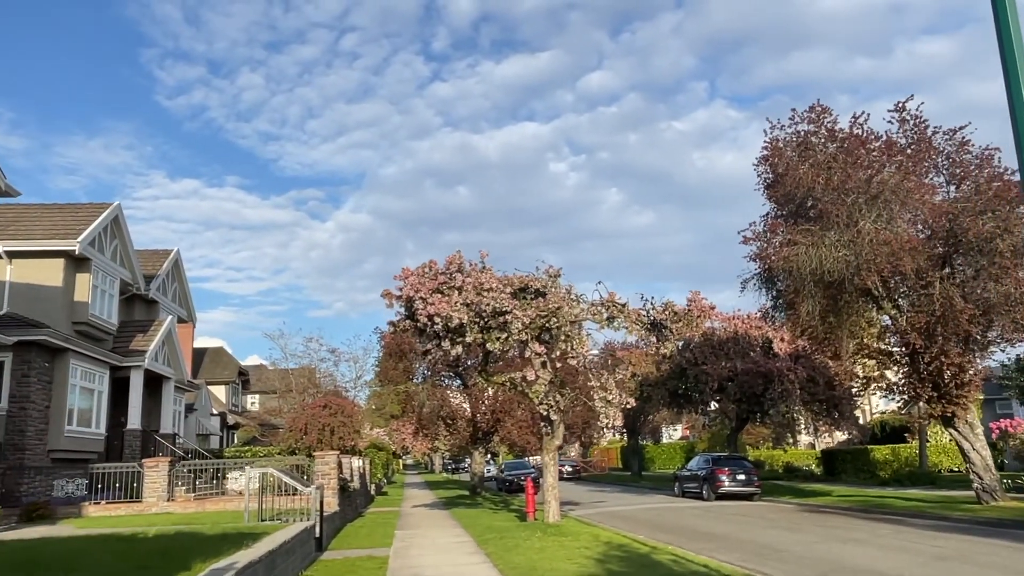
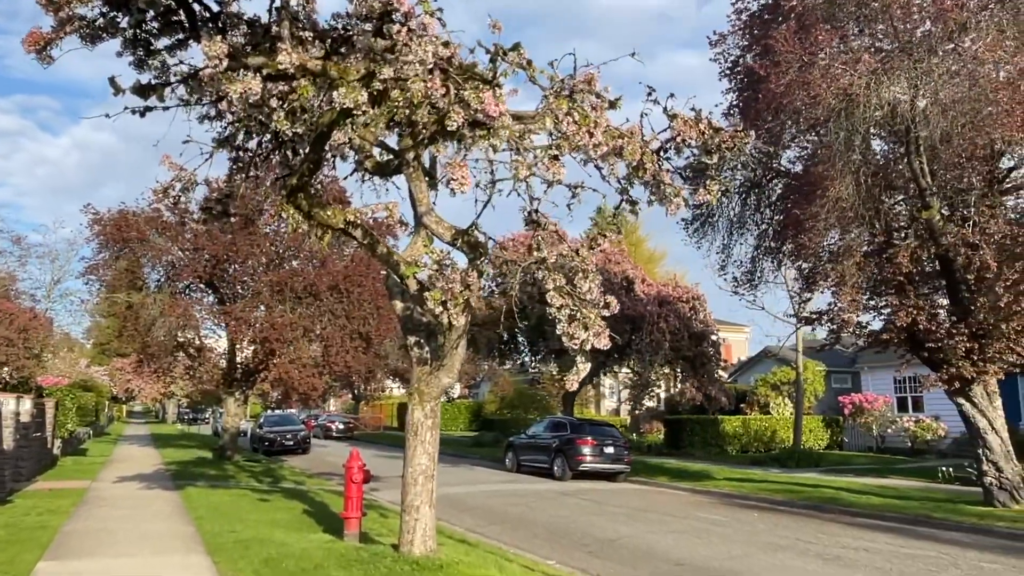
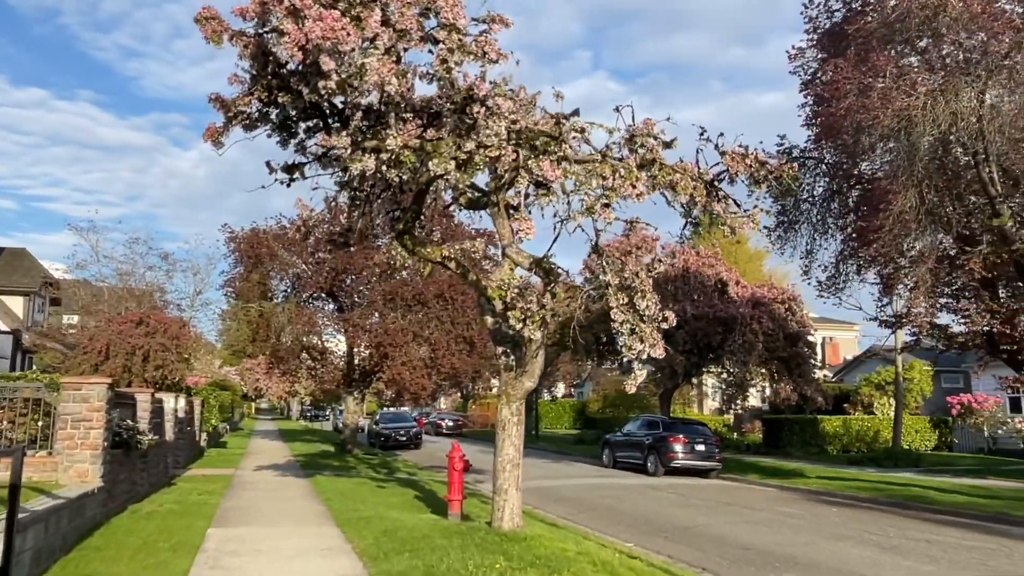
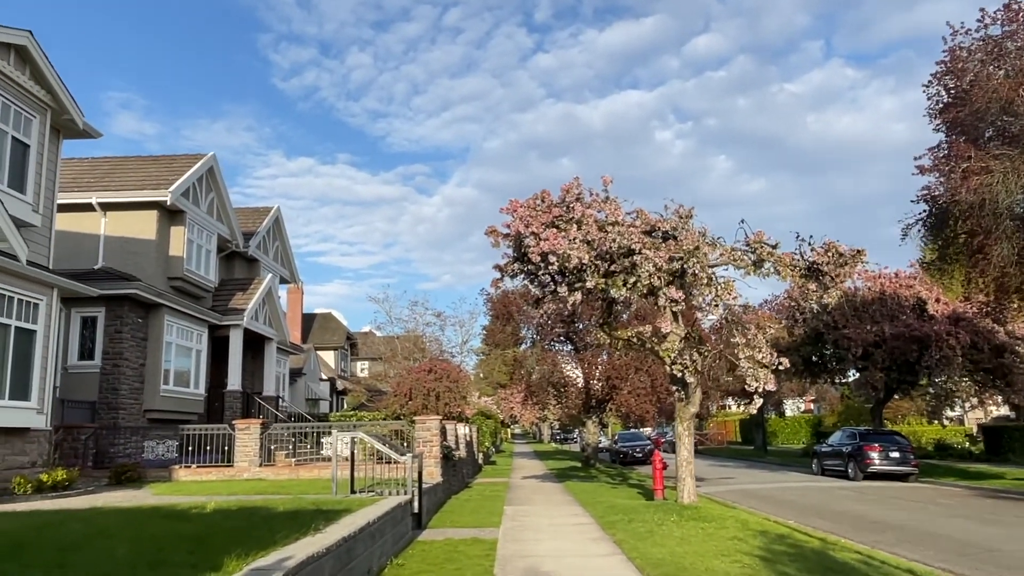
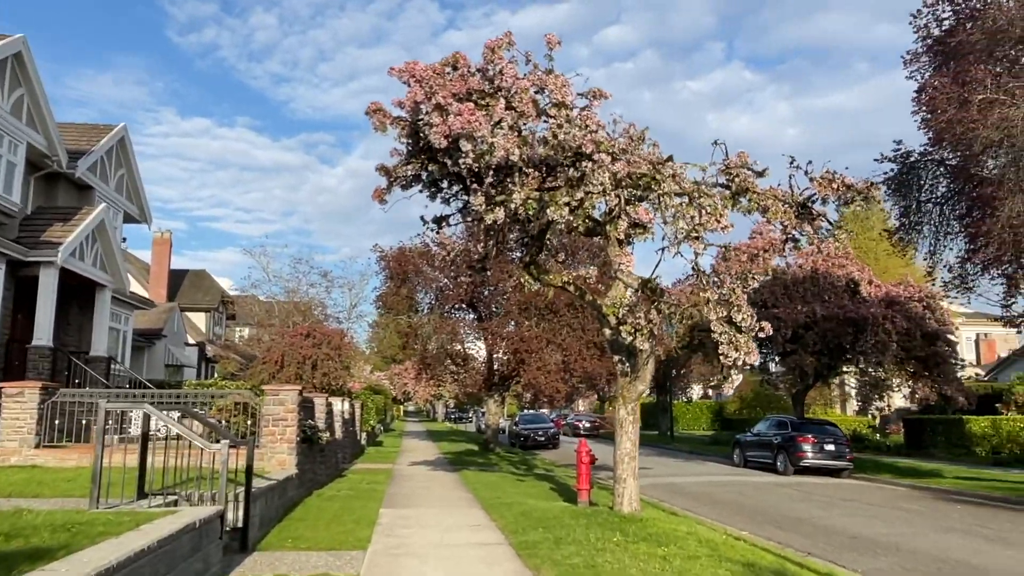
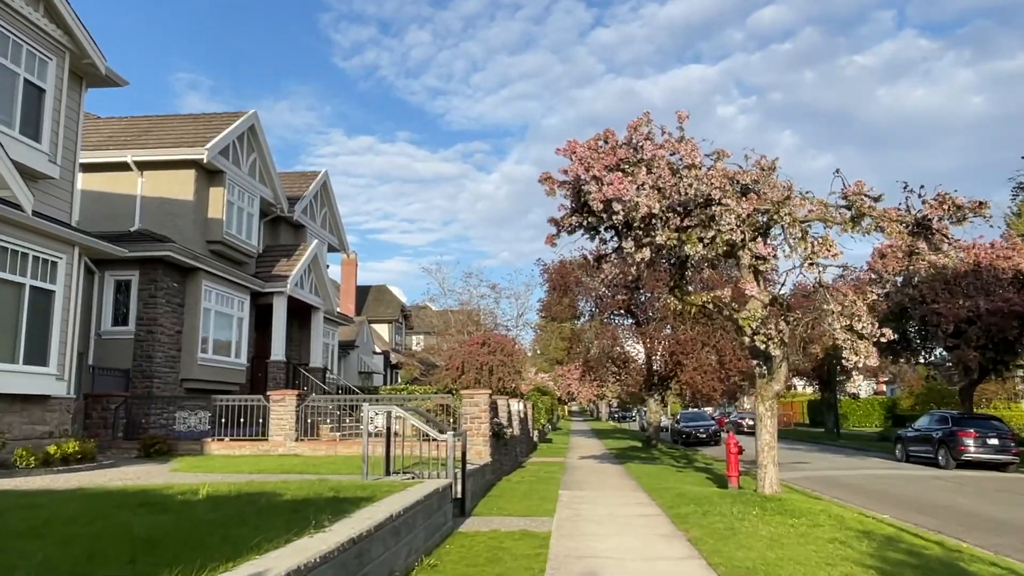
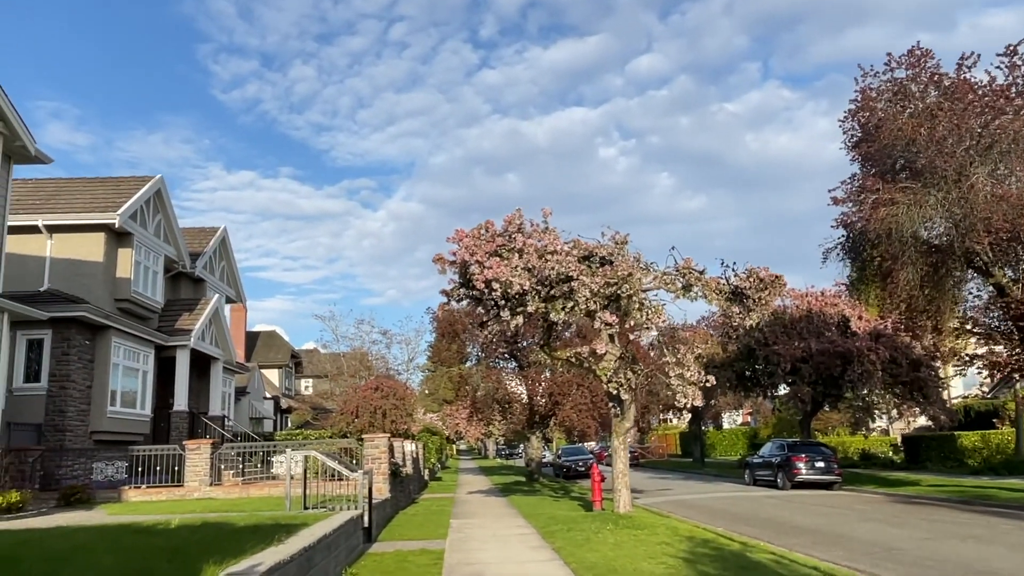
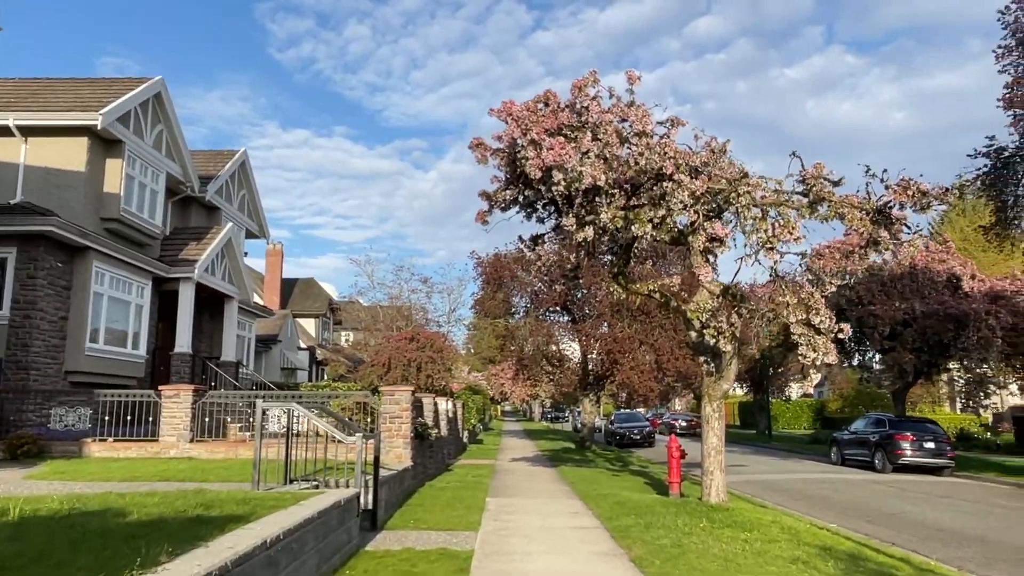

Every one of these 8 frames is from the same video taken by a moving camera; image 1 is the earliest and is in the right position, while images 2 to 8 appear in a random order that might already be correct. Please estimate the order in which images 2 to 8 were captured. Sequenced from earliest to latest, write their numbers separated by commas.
7, 4, 6, 8, 5, 3, 2
